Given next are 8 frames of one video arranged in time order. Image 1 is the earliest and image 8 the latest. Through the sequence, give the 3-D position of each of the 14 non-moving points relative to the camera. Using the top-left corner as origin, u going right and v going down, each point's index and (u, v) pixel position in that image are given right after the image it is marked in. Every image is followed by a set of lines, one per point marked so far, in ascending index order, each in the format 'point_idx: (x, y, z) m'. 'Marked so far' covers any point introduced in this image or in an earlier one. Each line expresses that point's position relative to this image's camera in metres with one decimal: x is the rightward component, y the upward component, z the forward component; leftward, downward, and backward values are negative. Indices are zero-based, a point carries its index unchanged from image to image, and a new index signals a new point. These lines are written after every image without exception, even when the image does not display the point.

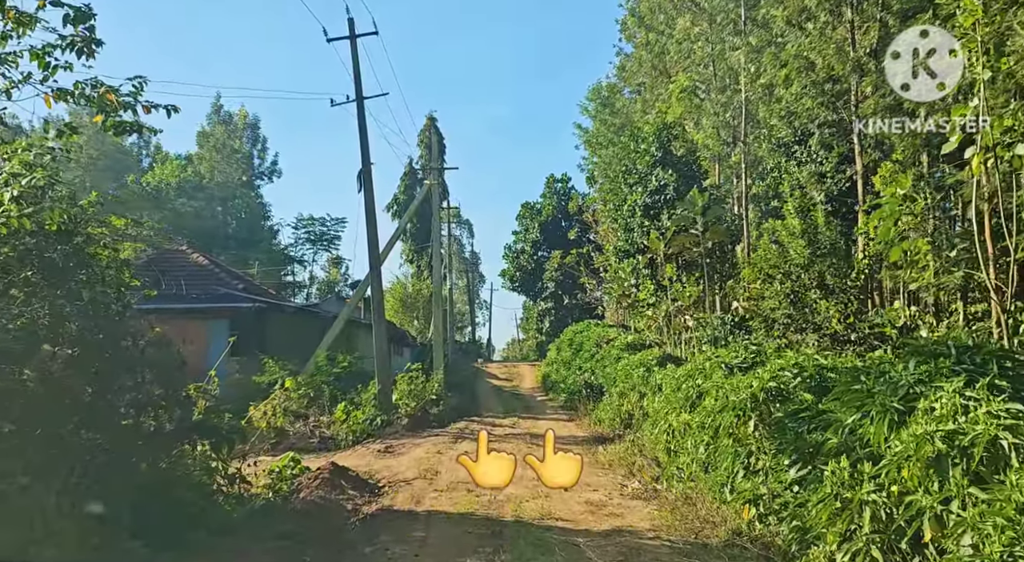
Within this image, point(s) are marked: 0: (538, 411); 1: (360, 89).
0: (+0.7, -3.3, +18.7) m
1: (-3.0, +3.7, +14.4) m
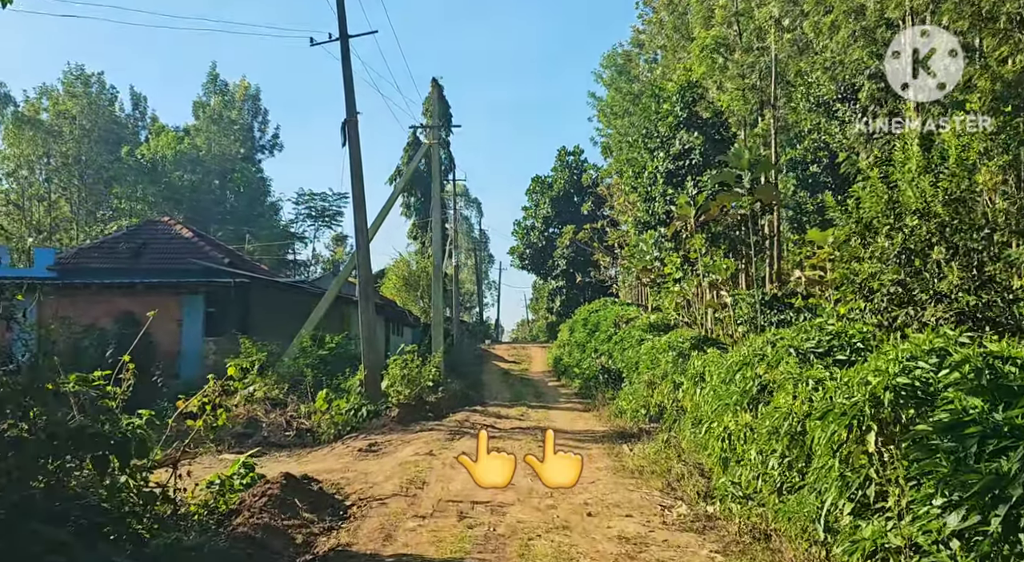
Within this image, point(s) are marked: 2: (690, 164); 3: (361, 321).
0: (+0.9, -2.6, +16.9) m
1: (-2.8, +4.3, +12.4) m
2: (+4.4, +2.9, +18.6) m
3: (-2.4, -0.7, +11.8) m
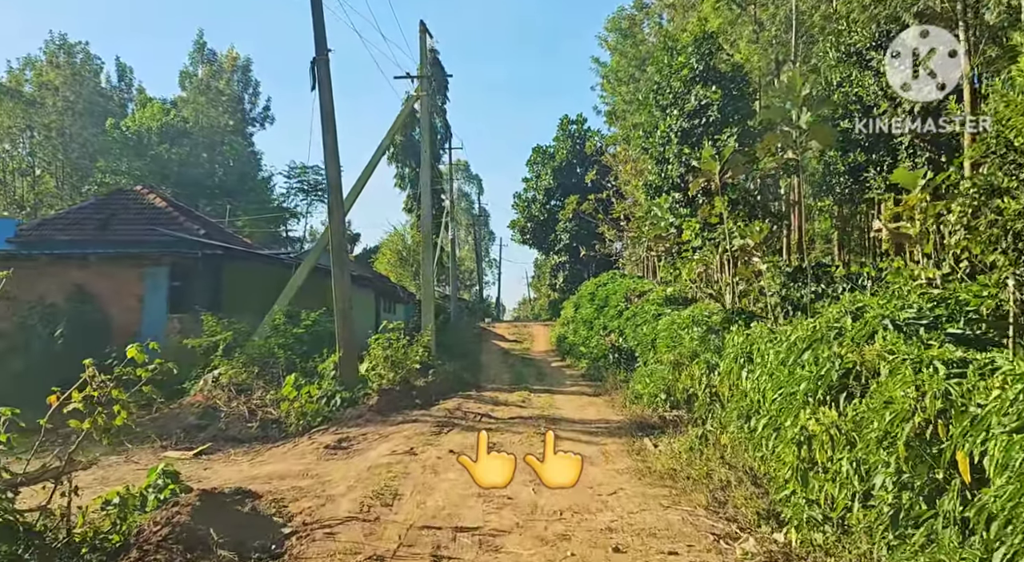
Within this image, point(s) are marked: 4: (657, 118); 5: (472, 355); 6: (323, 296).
0: (+0.9, -2.0, +15.2) m
1: (-2.8, +4.7, +10.6) m
2: (+4.4, +3.6, +16.8) m
3: (-2.4, -0.2, +10.1) m
4: (+3.6, +4.1, +18.4) m
5: (-1.0, -1.9, +18.9) m
6: (-4.5, -0.4, +16.3) m
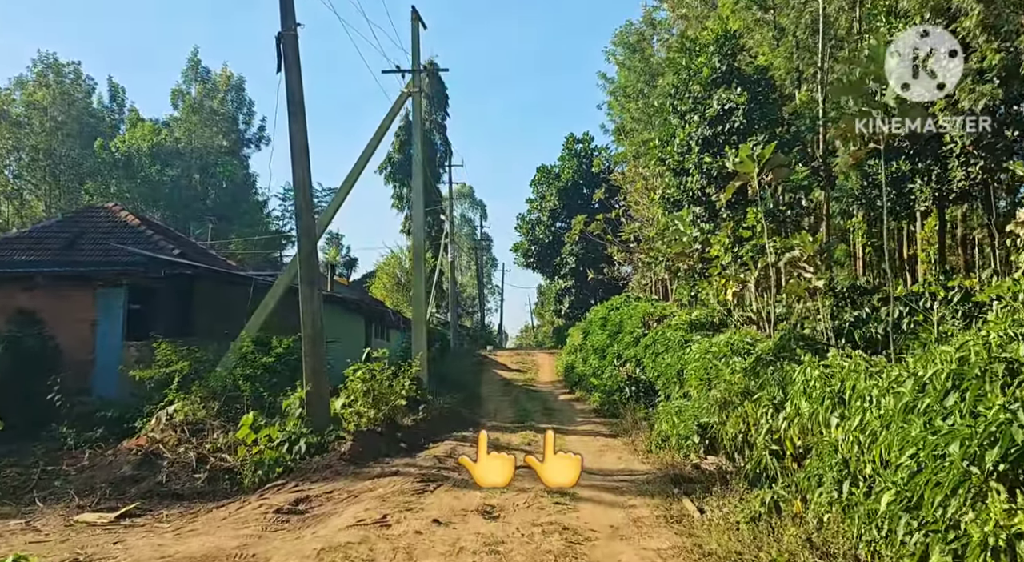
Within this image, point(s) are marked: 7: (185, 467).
0: (+0.9, -2.4, +13.4) m
1: (-2.8, +4.5, +9.0) m
2: (+4.5, +3.1, +15.2) m
3: (-2.4, -0.4, +8.4) m
4: (+3.7, +3.5, +16.9) m
5: (-0.9, -2.4, +17.1) m
6: (-4.5, -0.8, +14.6) m
7: (-3.6, -2.1, +8.2) m
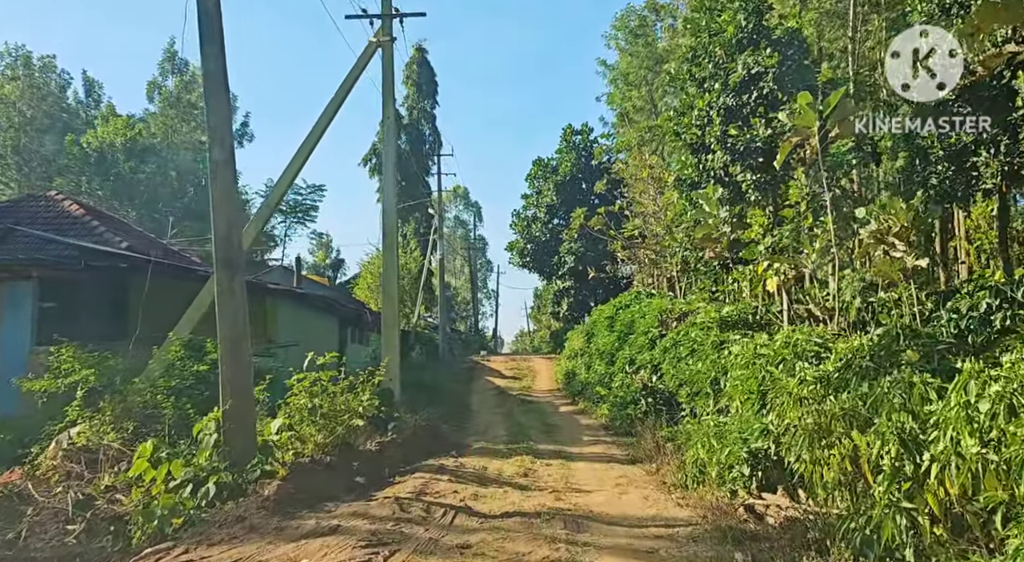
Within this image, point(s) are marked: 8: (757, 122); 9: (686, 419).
0: (+0.8, -2.3, +11.2) m
1: (-2.9, +4.6, +6.9) m
2: (+4.3, +3.3, +13.1) m
3: (-2.5, -0.3, +6.2) m
4: (+3.5, +3.6, +14.8) m
5: (-1.1, -2.3, +14.9) m
6: (-4.6, -0.7, +12.4) m
7: (-3.7, -1.9, +6.0) m
8: (+4.2, +2.7, +12.8) m
9: (+2.2, -1.7, +9.4) m
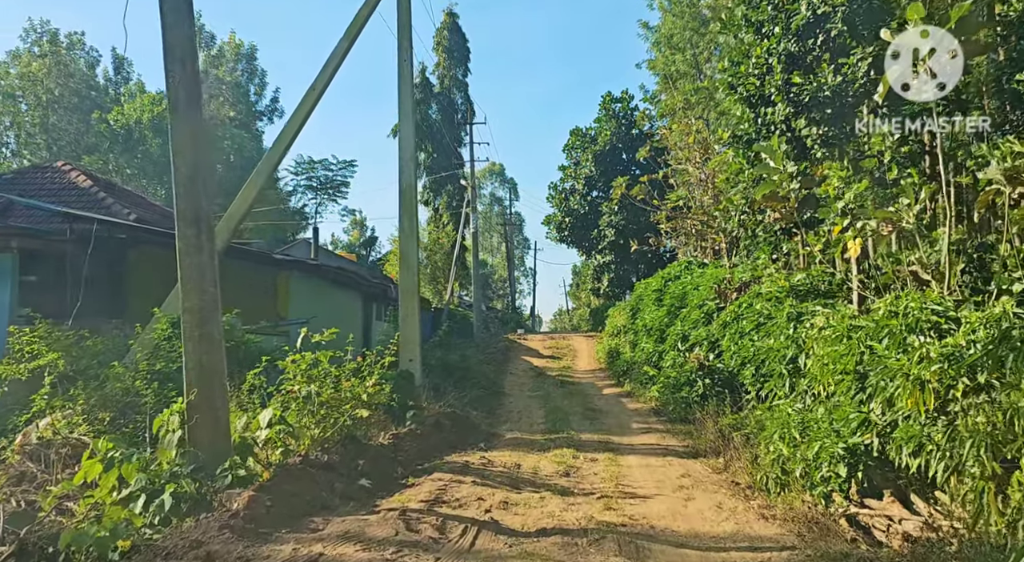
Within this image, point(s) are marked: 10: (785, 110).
0: (+1.3, -1.8, +9.9) m
1: (-2.7, +4.9, +5.6) m
2: (+4.9, +3.8, +11.4) m
3: (-2.2, 0.0, +5.0) m
4: (+4.1, +4.2, +13.1) m
5: (-0.4, -1.8, +13.6) m
6: (-4.0, -0.3, +11.3) m
7: (-3.5, -1.6, +4.9) m
8: (+4.7, +3.3, +11.1) m
9: (+2.6, -1.3, +8.0) m
10: (+4.3, +2.8, +11.7) m
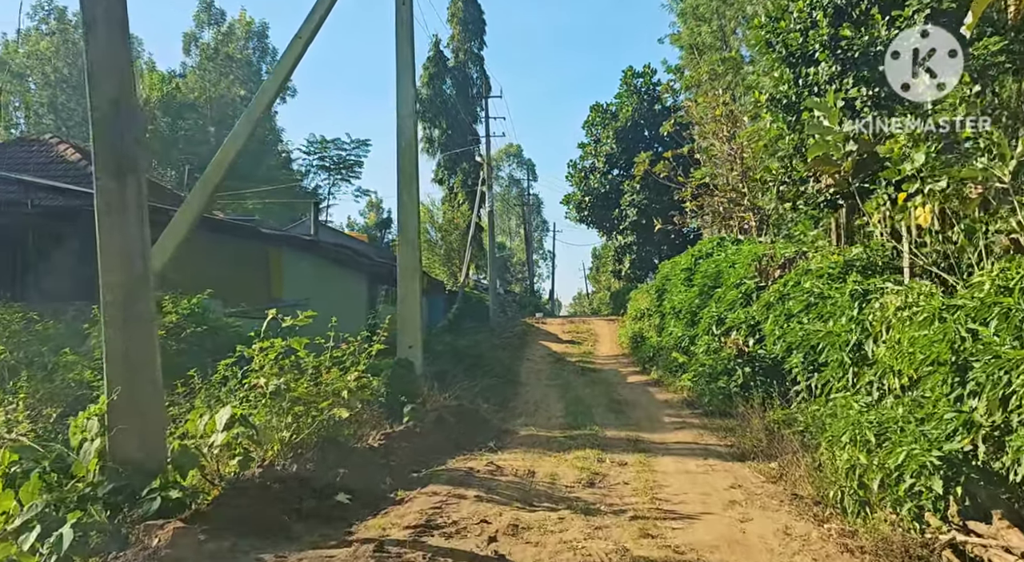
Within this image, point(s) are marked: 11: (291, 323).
0: (+1.5, -1.6, +8.8) m
1: (-2.6, +5.1, +4.4) m
2: (+5.1, +4.1, +10.1) m
3: (-2.2, +0.2, +4.0) m
4: (+4.4, +4.6, +11.8) m
5: (-0.1, -1.4, +12.6) m
6: (-3.8, 0.0, +10.3) m
7: (-3.4, -1.5, +3.9) m
8: (+4.9, +3.6, +9.8) m
9: (+2.7, -1.1, +6.8) m
10: (+4.6, +3.1, +10.5) m
11: (-1.6, -0.3, +5.3) m
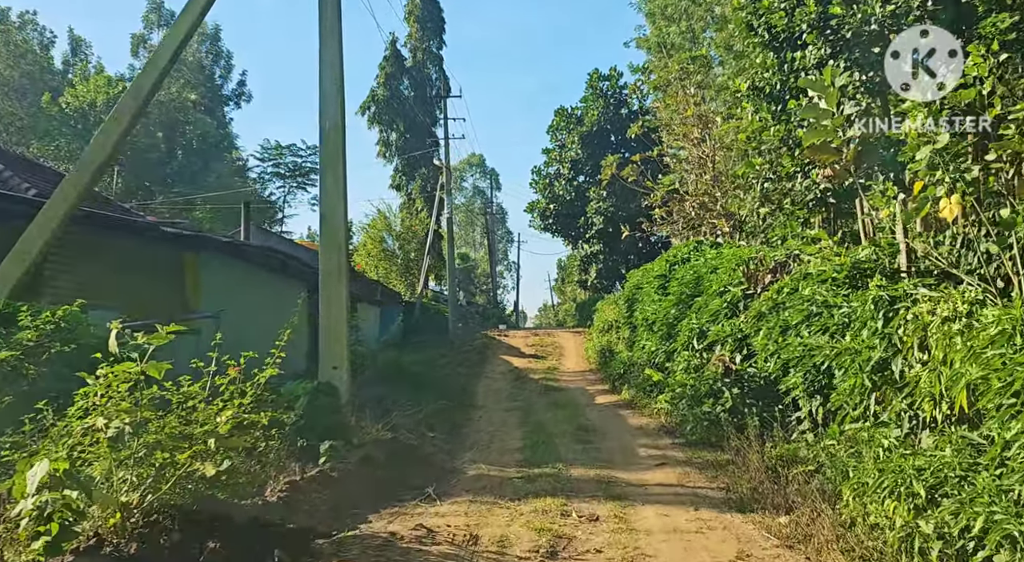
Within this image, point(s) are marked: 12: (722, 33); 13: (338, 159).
0: (+1.0, -1.6, +7.5) m
1: (-3.0, +5.1, +3.1) m
2: (+4.5, +4.0, +9.1) m
3: (-2.5, +0.2, +2.6) m
4: (+3.7, +4.5, +10.8) m
5: (-0.8, -1.6, +11.2) m
6: (-4.4, -0.1, +8.8) m
7: (-3.7, -1.5, +2.5) m
8: (+4.4, +3.5, +8.8) m
9: (+2.3, -1.1, +5.6) m
10: (+4.0, +3.0, +9.4) m
11: (-1.9, -0.3, +4.0) m
12: (+4.2, +5.2, +15.4) m
13: (-1.5, +1.1, +6.6) m
